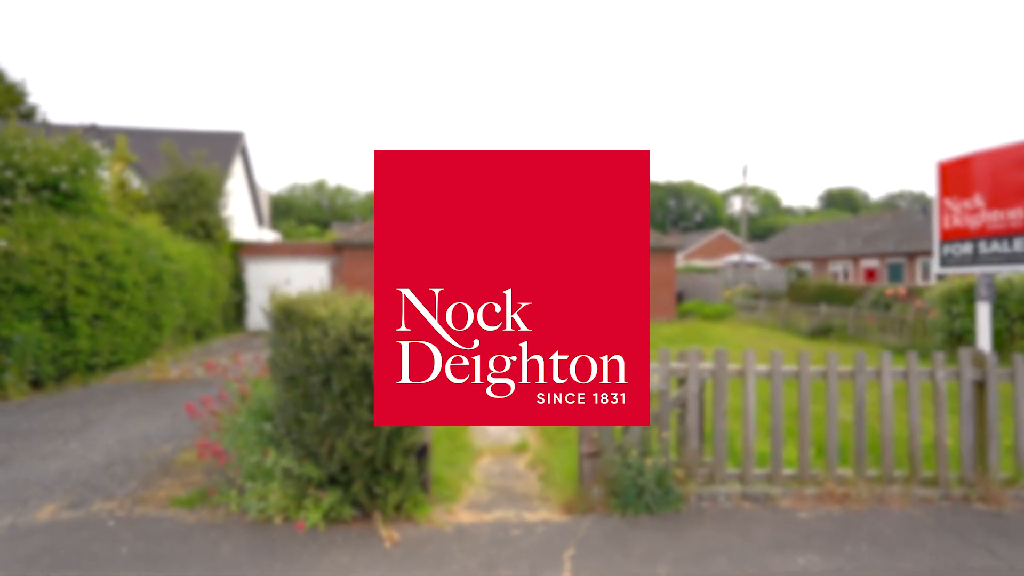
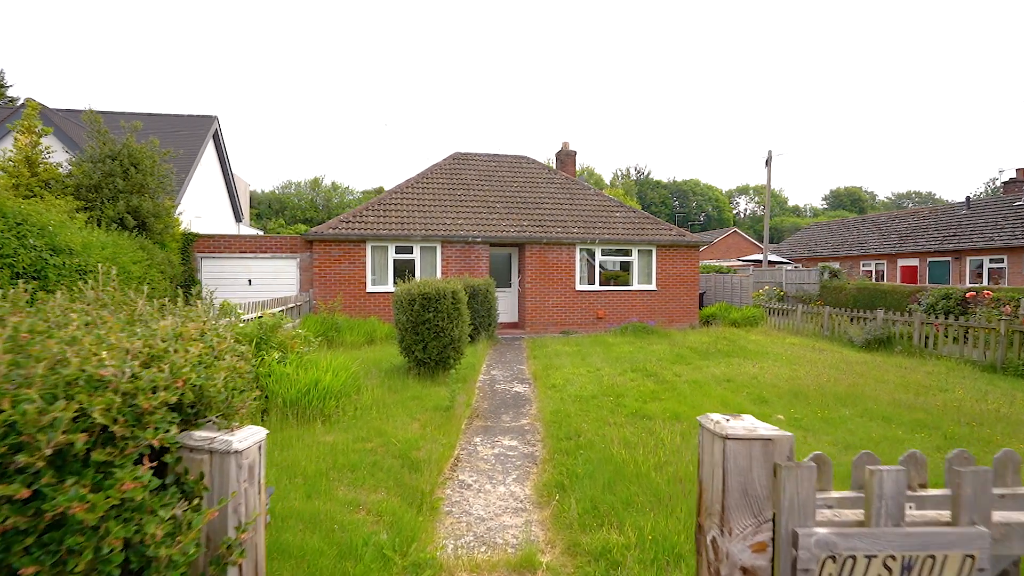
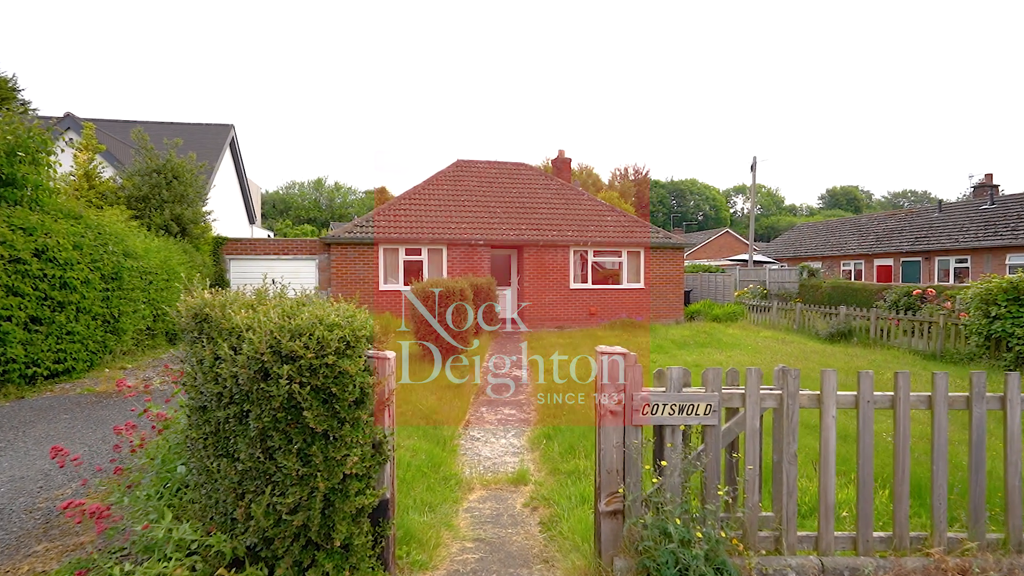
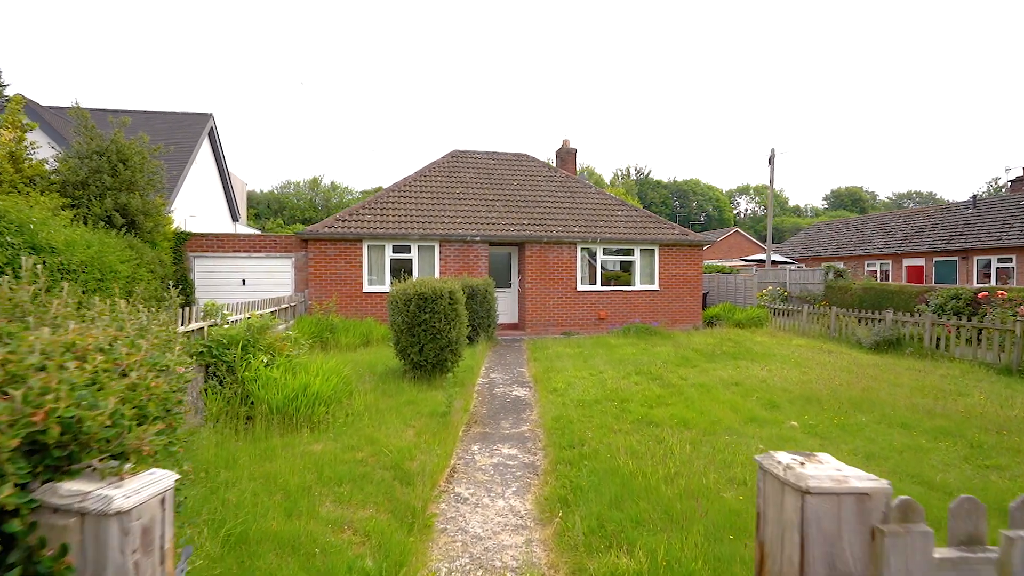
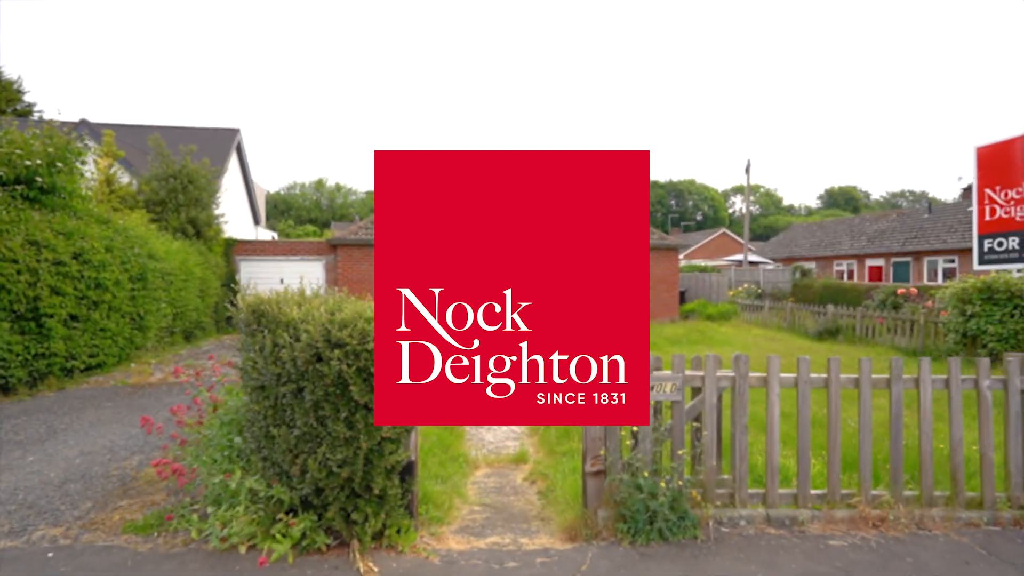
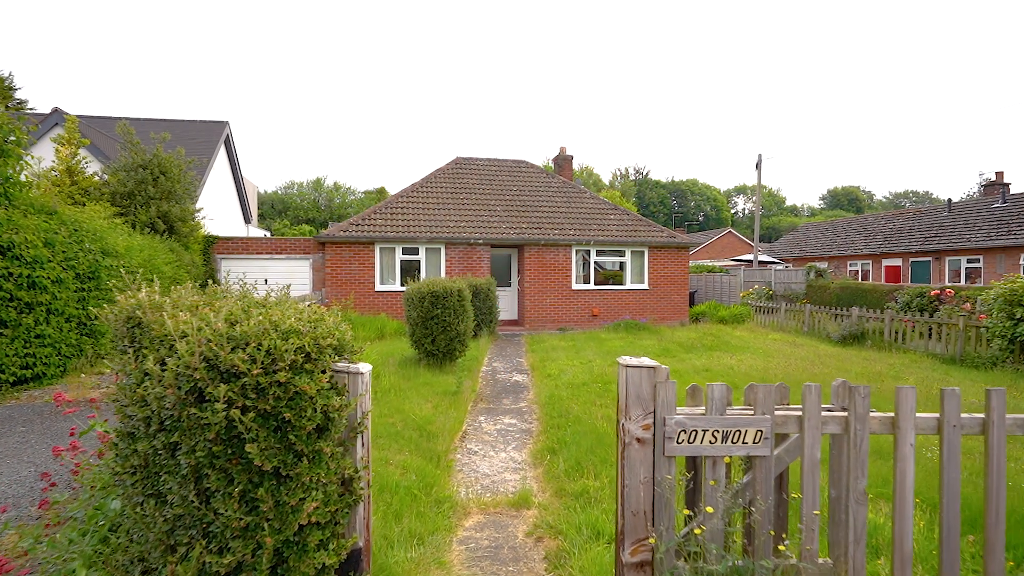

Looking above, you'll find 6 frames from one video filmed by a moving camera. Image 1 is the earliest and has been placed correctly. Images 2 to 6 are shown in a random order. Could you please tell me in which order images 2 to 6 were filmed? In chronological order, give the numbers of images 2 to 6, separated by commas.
5, 3, 6, 2, 4
